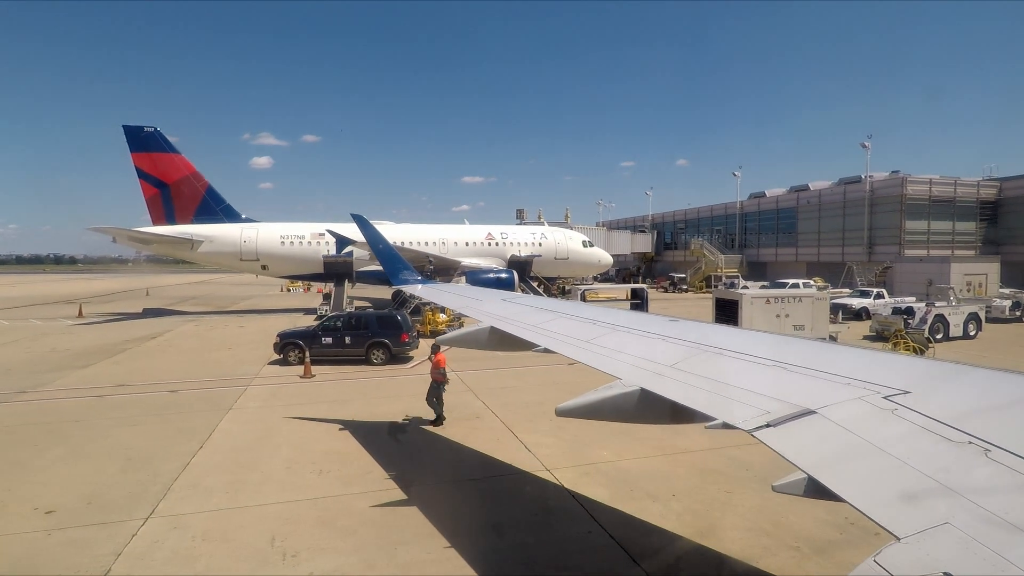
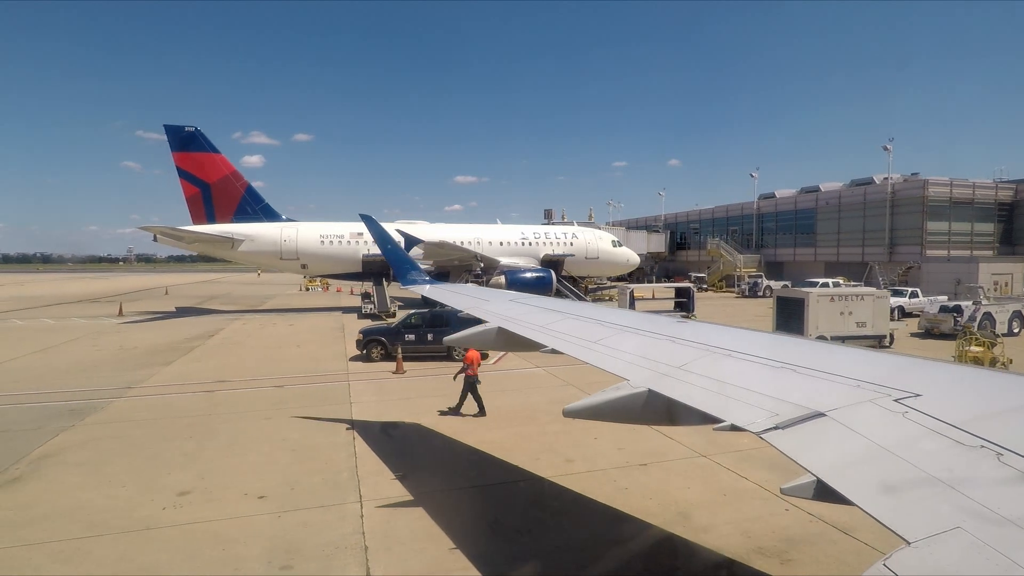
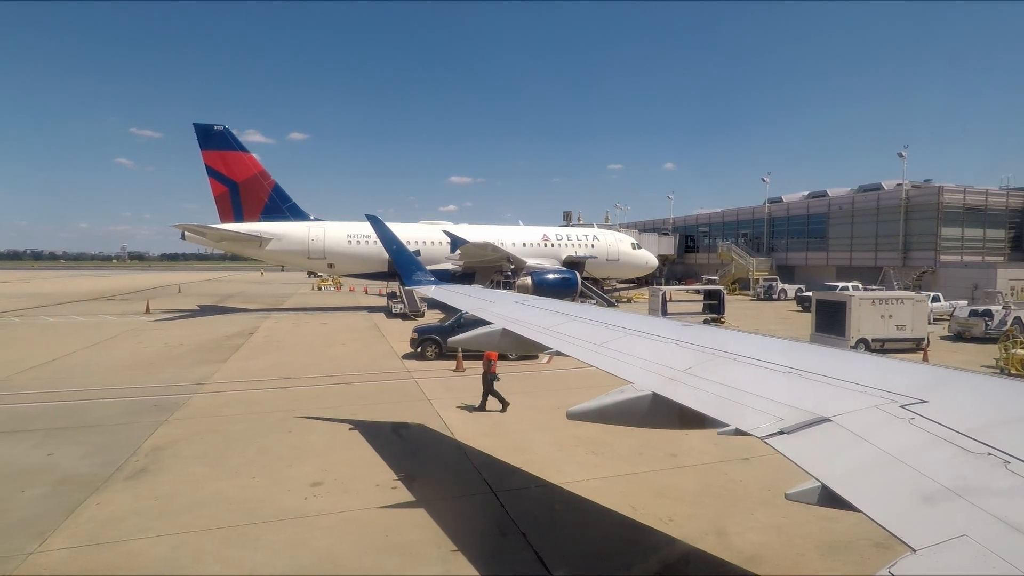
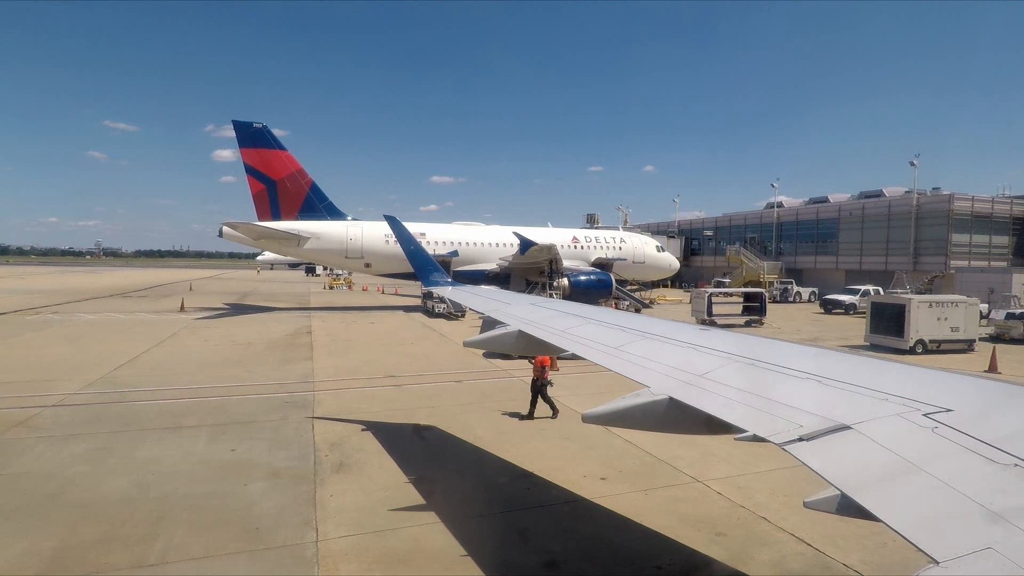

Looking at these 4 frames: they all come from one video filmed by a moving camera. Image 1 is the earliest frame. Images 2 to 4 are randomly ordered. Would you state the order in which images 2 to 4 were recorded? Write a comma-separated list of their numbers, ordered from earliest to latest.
2, 3, 4
